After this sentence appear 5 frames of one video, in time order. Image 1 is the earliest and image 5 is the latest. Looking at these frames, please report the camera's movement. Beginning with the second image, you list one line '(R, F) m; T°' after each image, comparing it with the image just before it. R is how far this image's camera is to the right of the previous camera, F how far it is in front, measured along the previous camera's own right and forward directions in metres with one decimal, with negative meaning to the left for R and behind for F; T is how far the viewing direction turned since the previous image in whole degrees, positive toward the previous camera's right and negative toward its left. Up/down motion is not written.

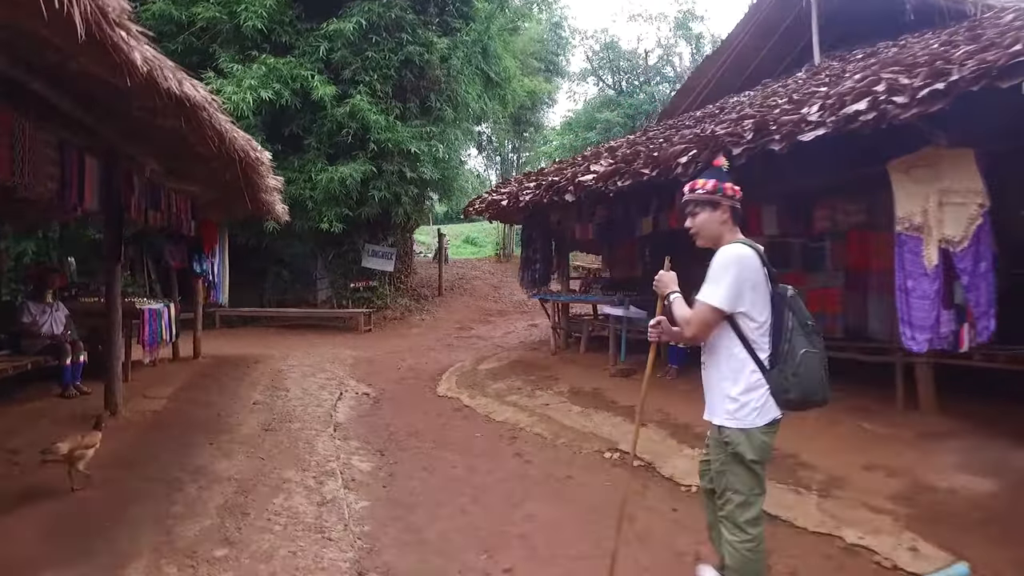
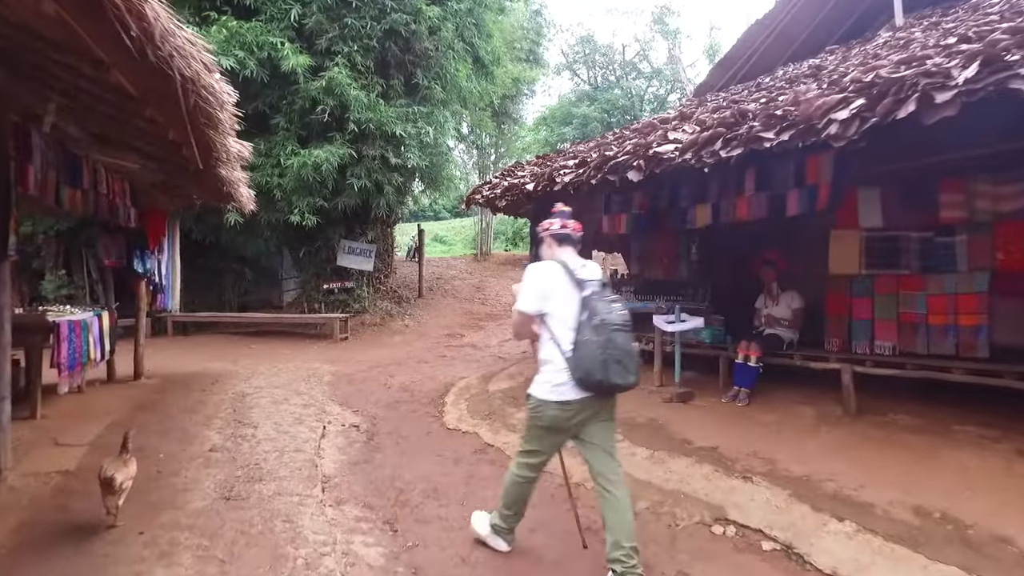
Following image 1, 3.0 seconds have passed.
(-0.6, +1.6) m; +3°
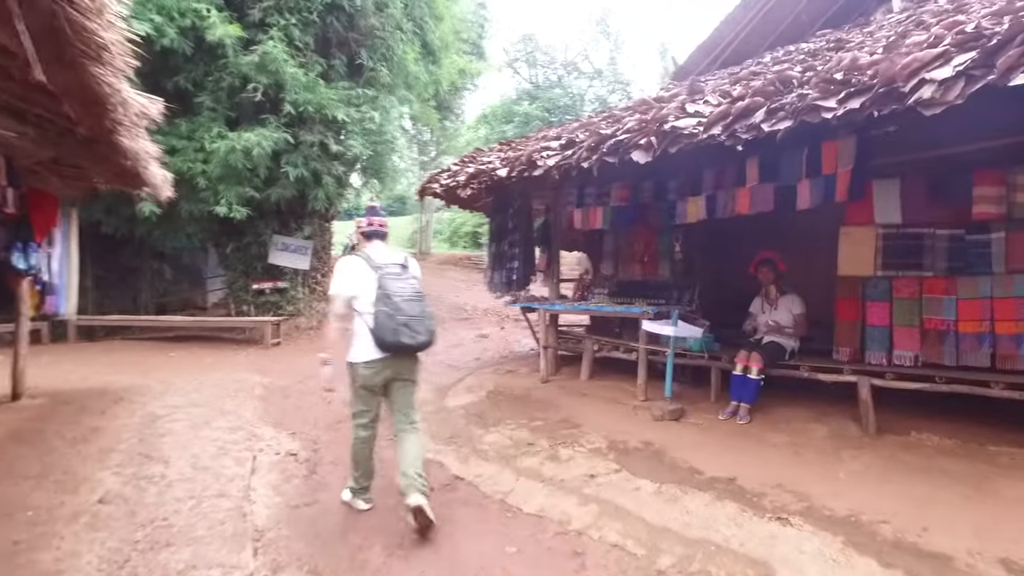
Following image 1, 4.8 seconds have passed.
(-0.3, +0.9) m; +6°
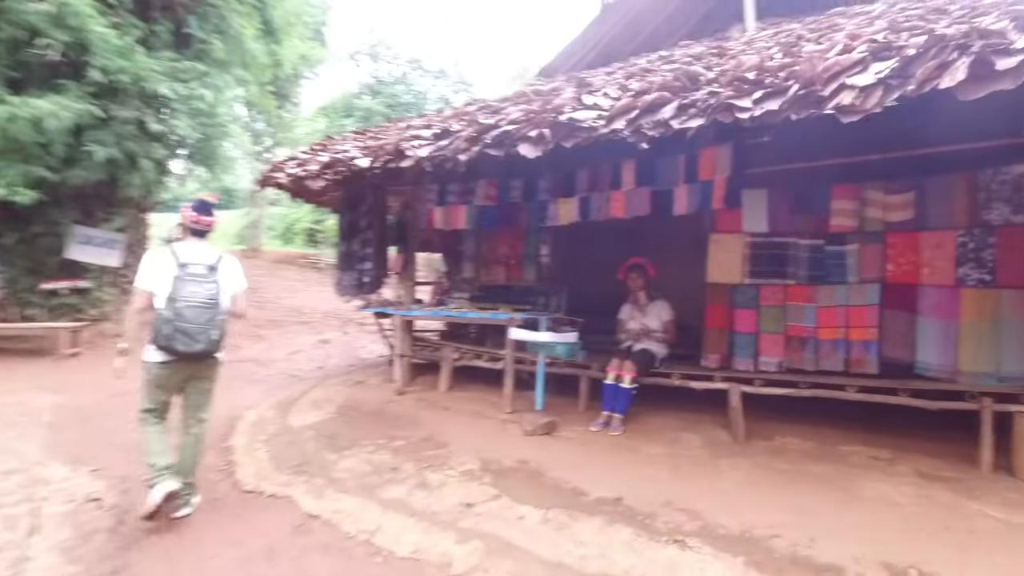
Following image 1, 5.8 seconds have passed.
(-0.2, +0.5) m; +14°
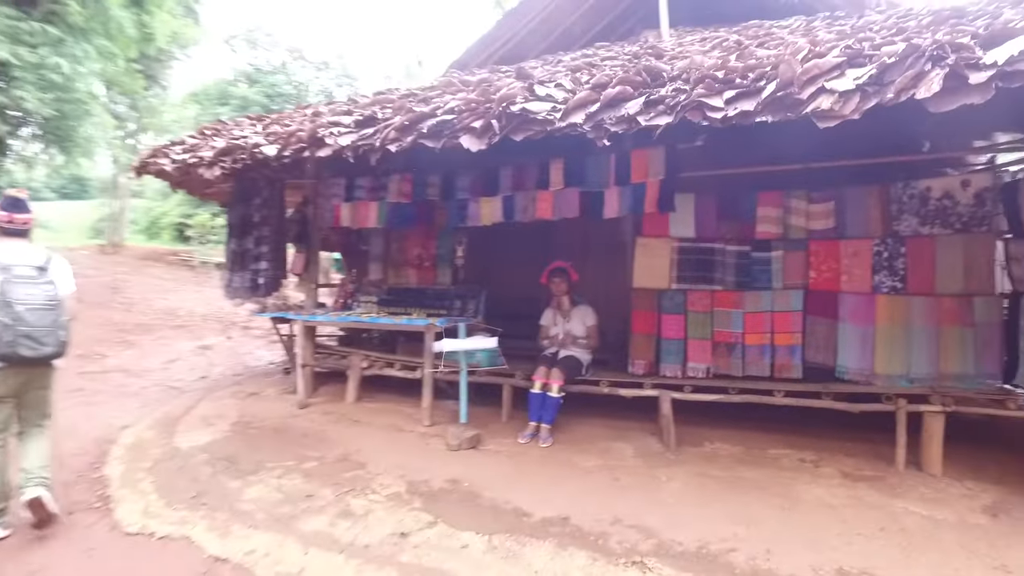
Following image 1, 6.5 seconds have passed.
(-0.3, +0.4) m; +10°
